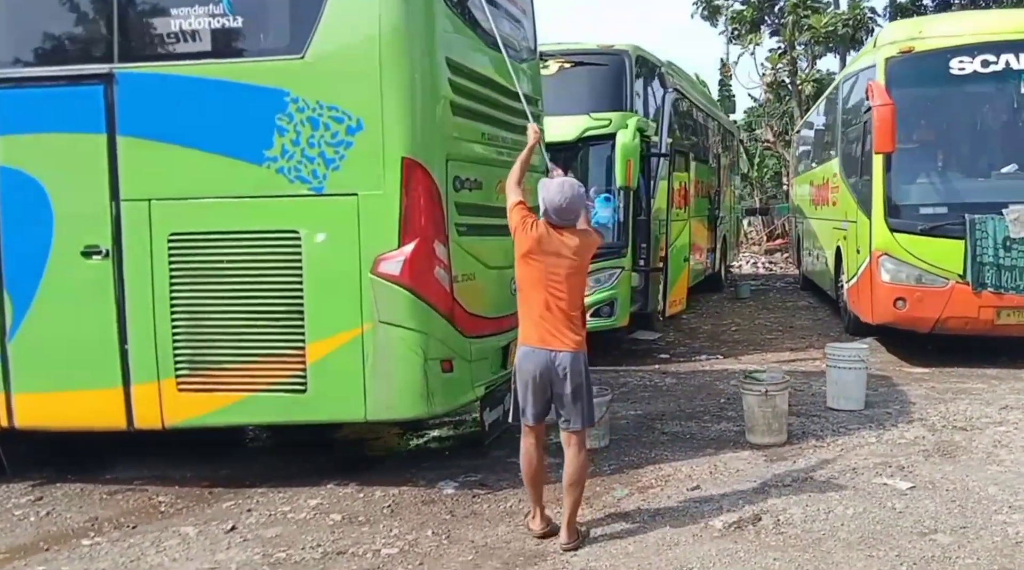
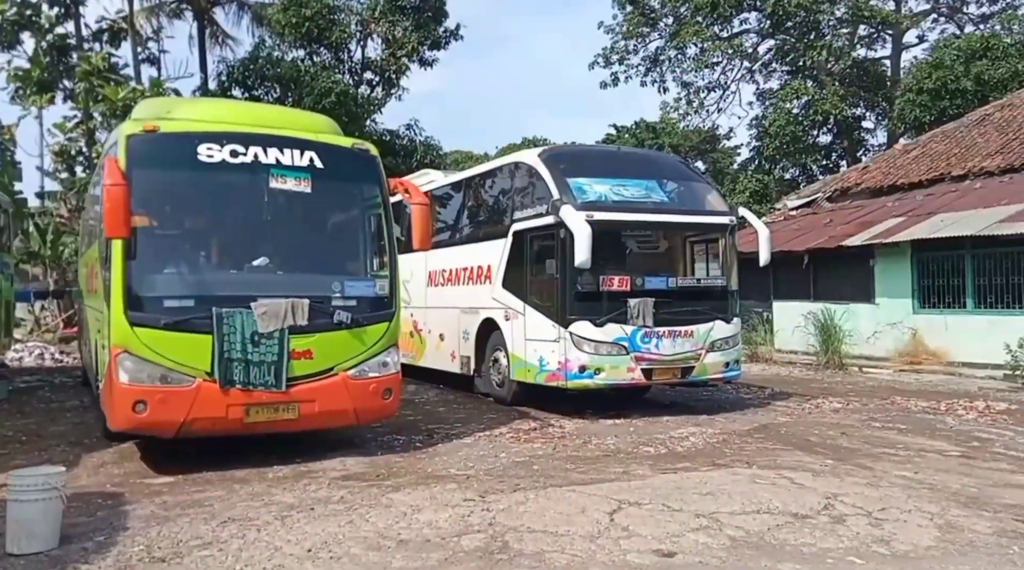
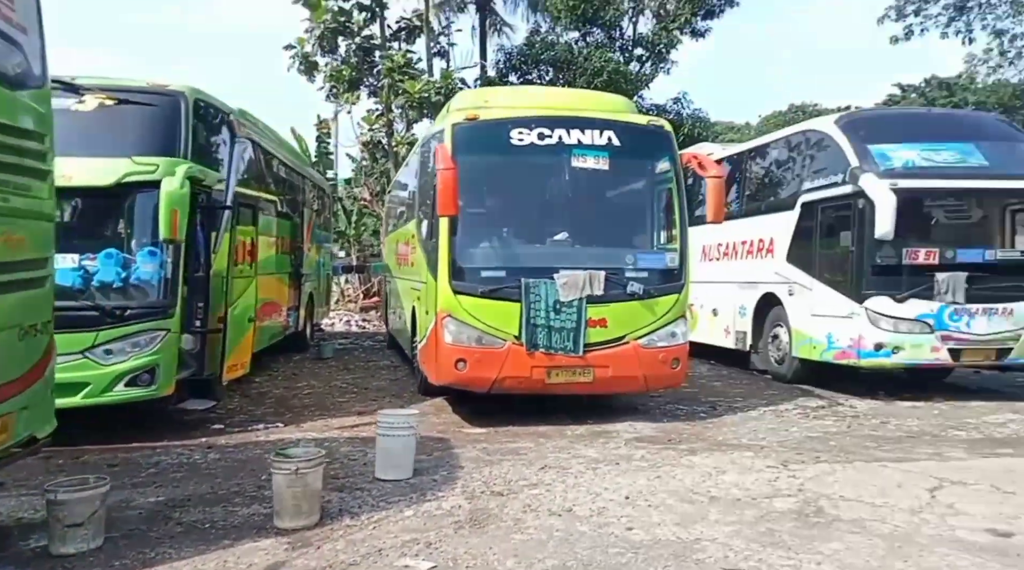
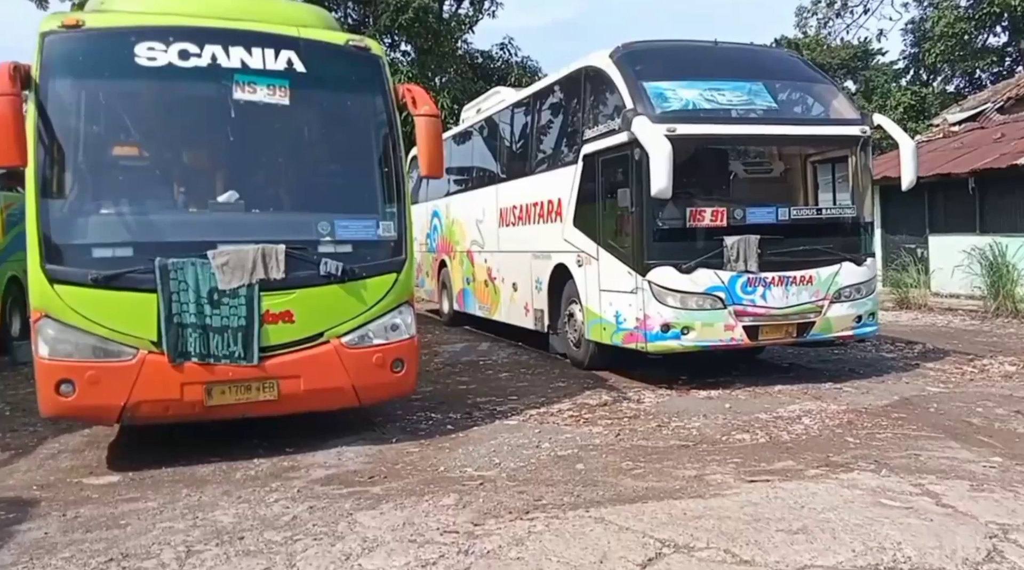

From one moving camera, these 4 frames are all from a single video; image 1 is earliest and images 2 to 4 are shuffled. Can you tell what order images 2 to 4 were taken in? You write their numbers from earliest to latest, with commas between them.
3, 2, 4
